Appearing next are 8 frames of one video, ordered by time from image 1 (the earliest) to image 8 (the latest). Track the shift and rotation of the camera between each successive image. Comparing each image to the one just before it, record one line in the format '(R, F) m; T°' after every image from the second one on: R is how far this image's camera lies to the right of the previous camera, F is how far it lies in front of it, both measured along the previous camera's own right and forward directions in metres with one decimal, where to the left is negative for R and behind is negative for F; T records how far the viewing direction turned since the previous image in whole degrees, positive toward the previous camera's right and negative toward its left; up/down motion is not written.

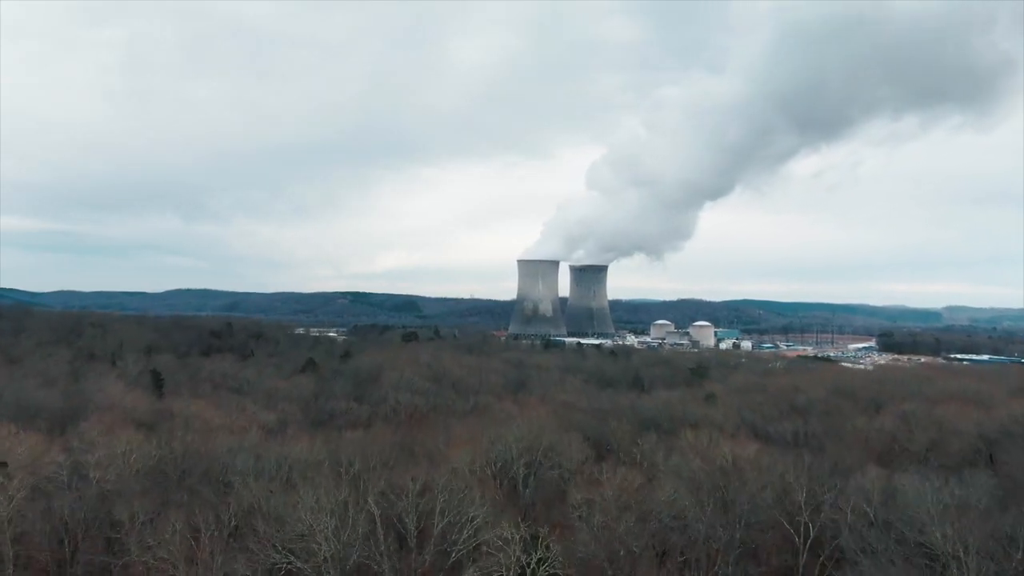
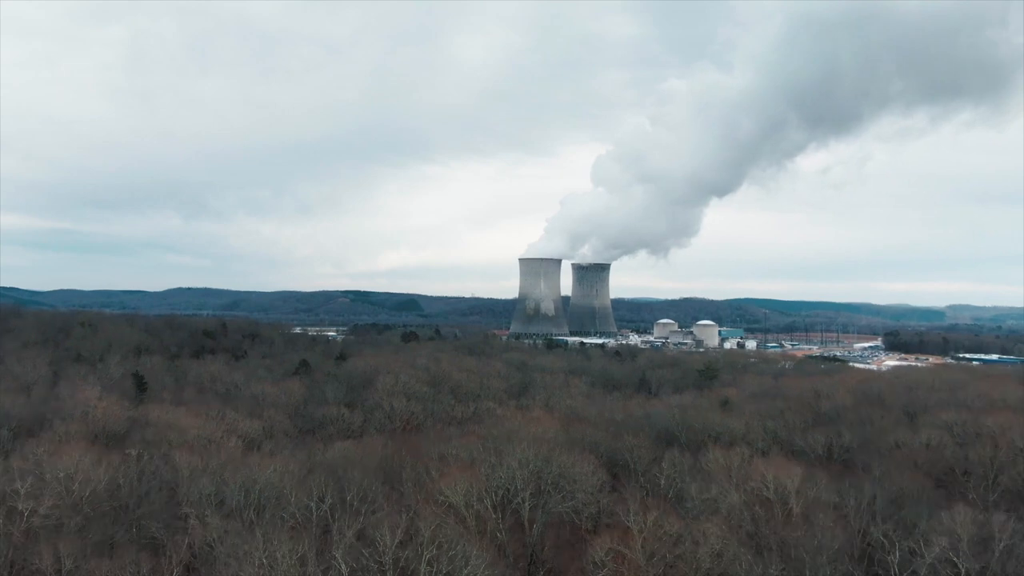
(0.0, +1.1) m; 0°
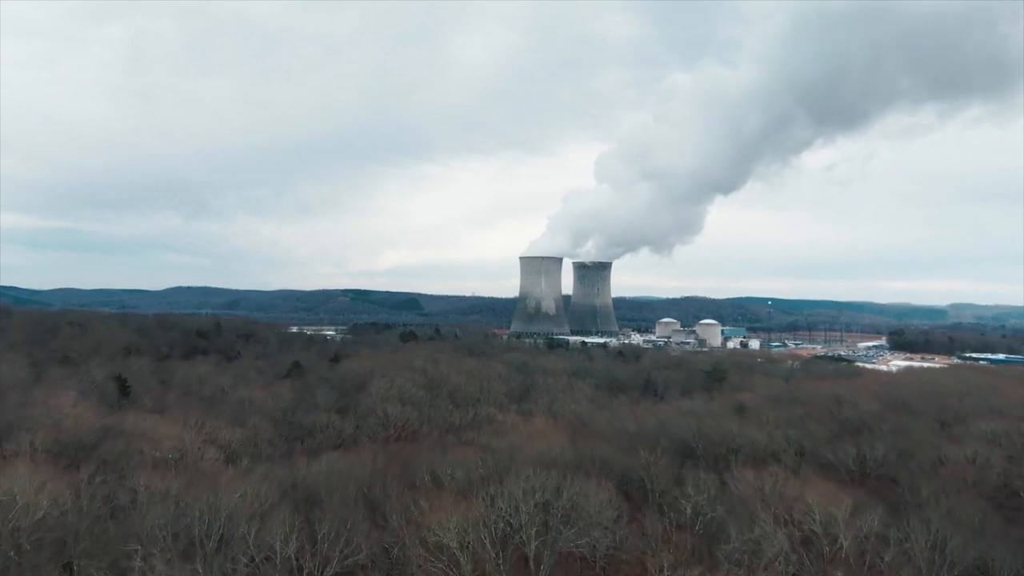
(0.0, +0.9) m; 0°
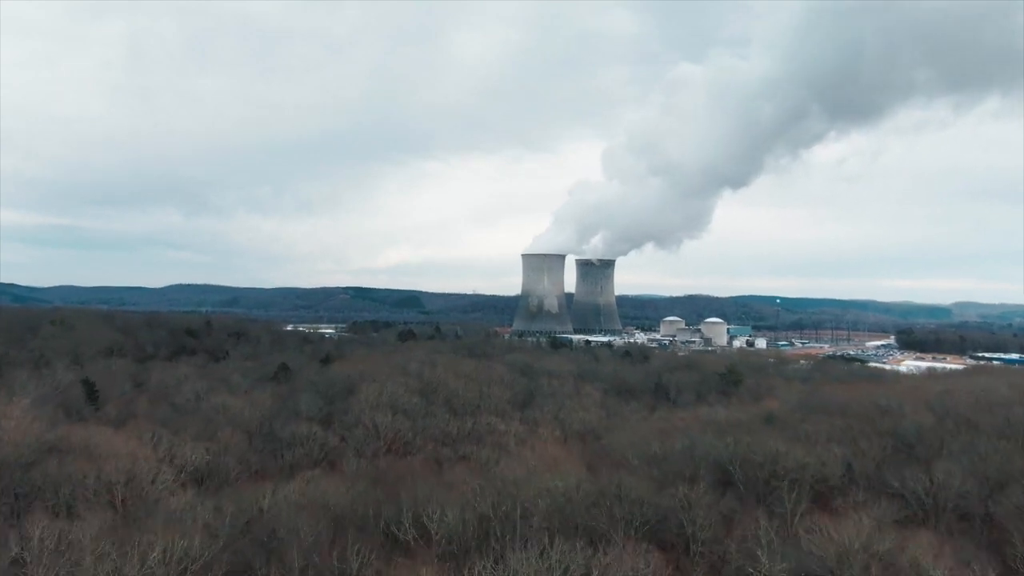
(0.0, +1.5) m; 0°
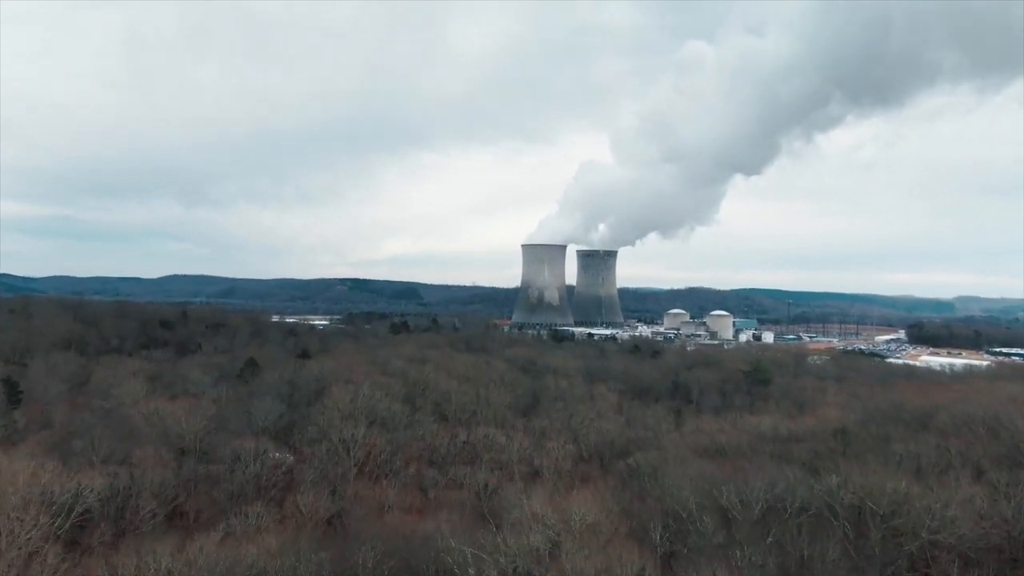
(-0.1, +2.7) m; 0°
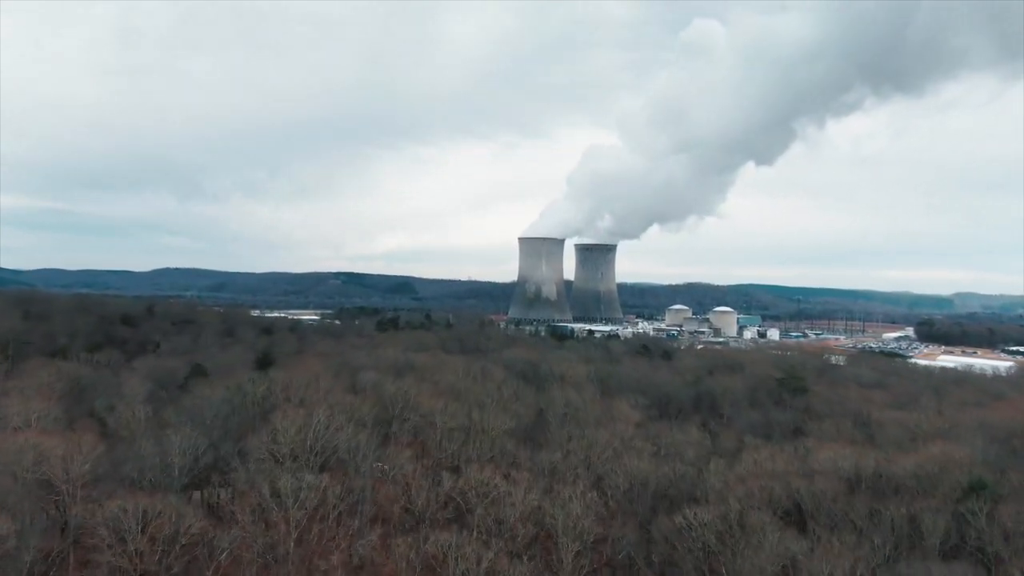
(-0.1, +3.0) m; 0°
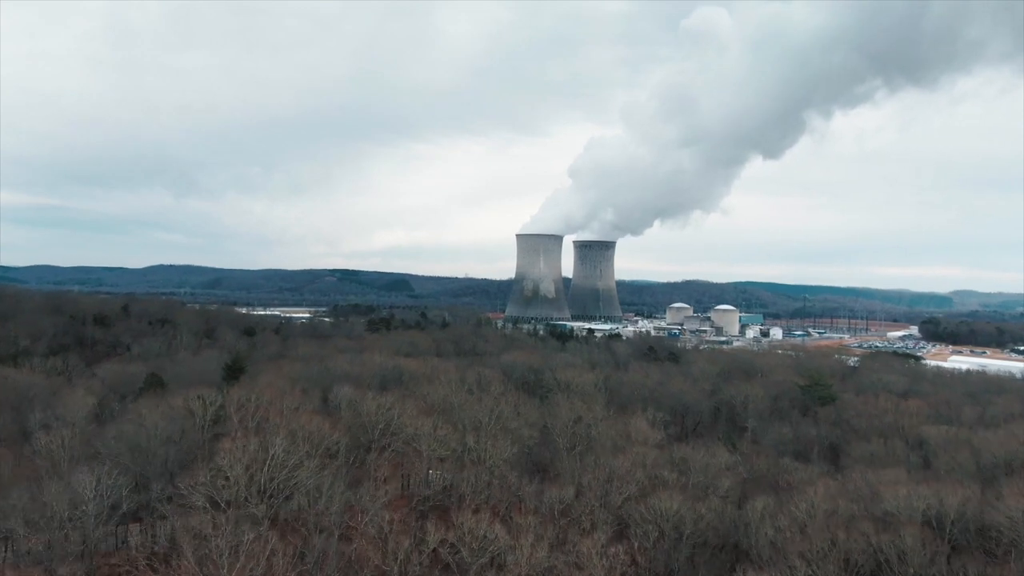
(-0.1, +1.8) m; 0°
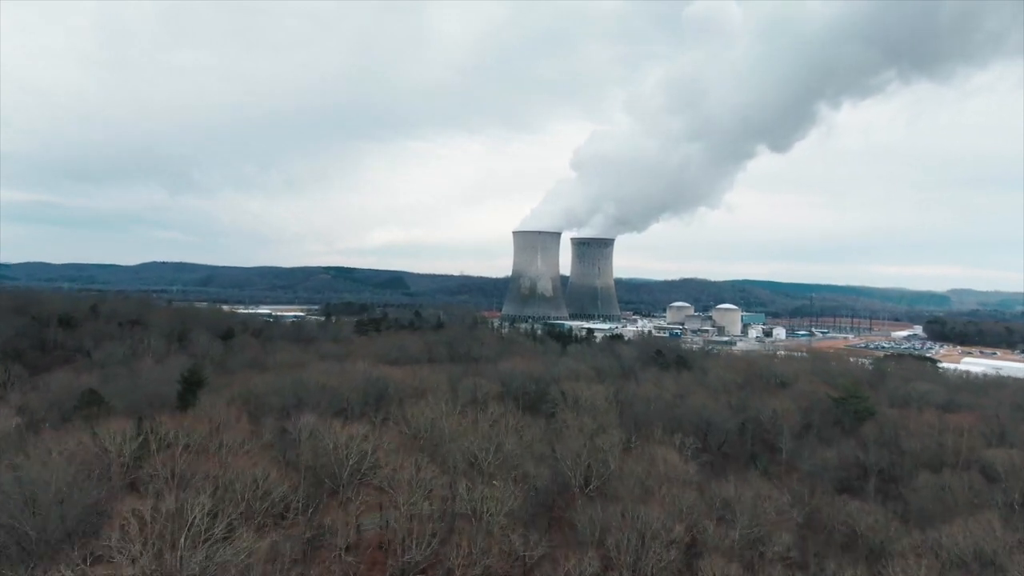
(-0.1, +2.0) m; 0°
